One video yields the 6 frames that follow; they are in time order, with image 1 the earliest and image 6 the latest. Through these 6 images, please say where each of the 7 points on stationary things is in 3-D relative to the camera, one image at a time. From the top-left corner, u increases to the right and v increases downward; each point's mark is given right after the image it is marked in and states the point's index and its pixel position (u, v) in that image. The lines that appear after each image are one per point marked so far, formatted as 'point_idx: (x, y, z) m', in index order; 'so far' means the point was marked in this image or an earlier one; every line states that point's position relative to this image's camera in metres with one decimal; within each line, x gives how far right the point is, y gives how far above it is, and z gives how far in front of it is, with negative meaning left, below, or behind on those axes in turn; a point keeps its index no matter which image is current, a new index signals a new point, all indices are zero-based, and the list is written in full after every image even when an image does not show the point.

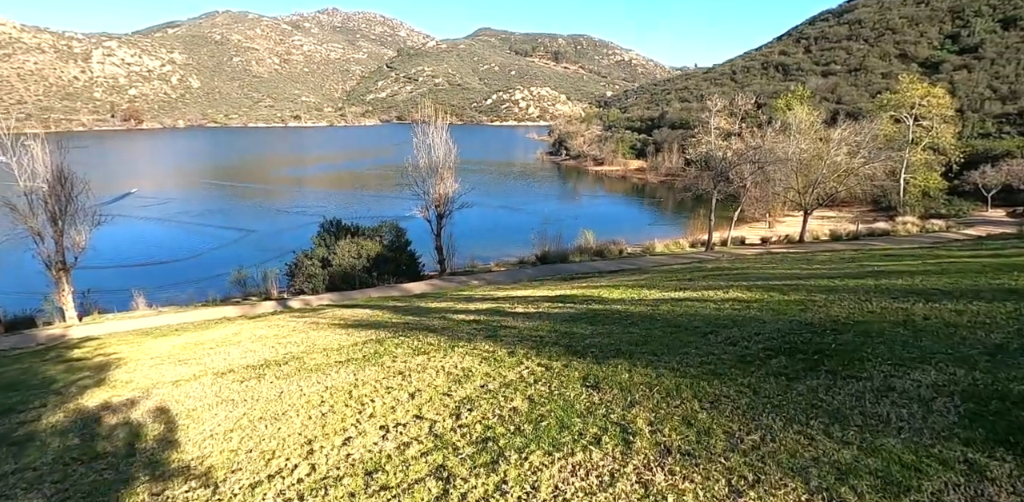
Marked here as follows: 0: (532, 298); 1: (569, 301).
0: (+0.4, -0.8, +9.2) m
1: (+0.9, -0.8, +8.0) m
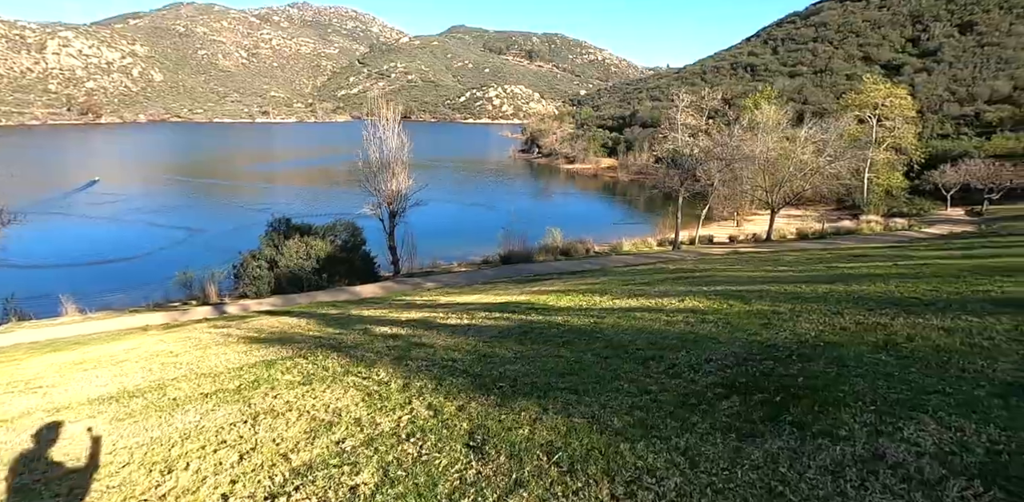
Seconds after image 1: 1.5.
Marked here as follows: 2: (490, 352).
0: (-0.6, -0.9, +8.2) m
1: (0.0, -0.8, +7.1) m
2: (-0.2, -0.9, +4.5) m
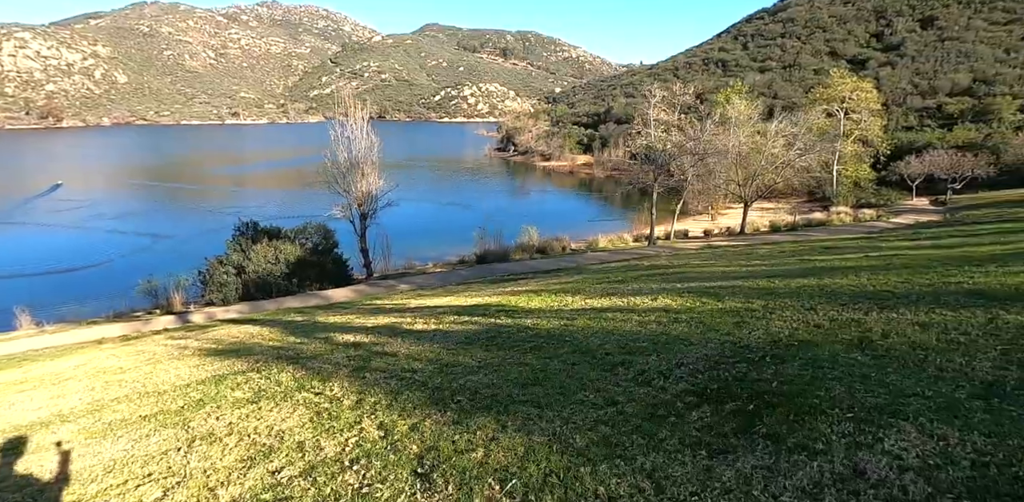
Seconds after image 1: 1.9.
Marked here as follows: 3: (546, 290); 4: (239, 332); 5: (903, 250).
0: (-1.0, -0.9, +7.9) m
1: (-0.4, -0.8, +6.8) m
2: (-0.5, -0.9, +4.3) m
3: (+0.6, -0.6, +8.7) m
4: (-4.7, -1.4, +9.1) m
5: (+6.8, 0.0, +9.0) m
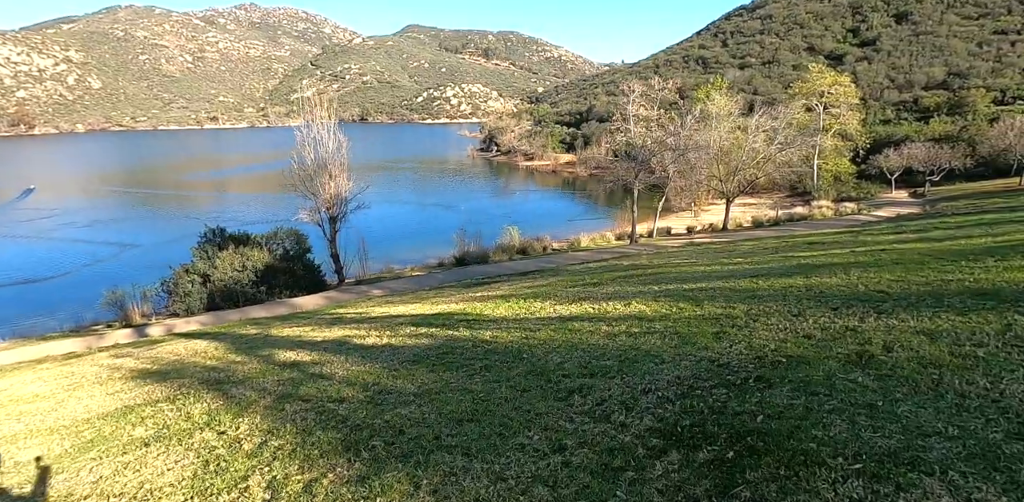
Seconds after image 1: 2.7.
0: (-1.5, -0.9, +7.3) m
1: (-0.9, -0.9, +6.2) m
2: (-0.9, -1.0, +3.7) m
3: (+0.1, -0.7, +8.1) m
4: (-5.2, -1.6, +8.3) m
5: (+6.2, +0.1, +8.5) m
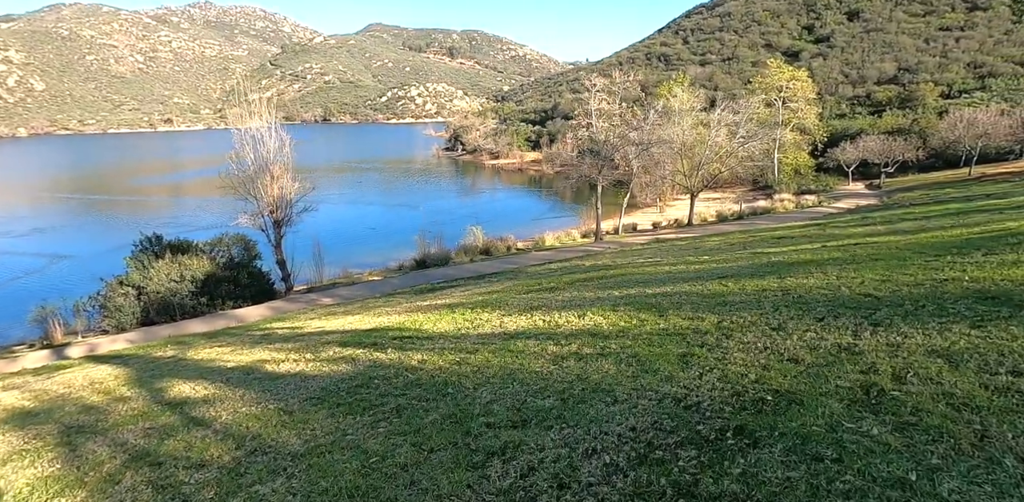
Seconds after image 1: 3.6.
0: (-2.2, -1.0, +6.4) m
1: (-1.5, -1.0, +5.4) m
2: (-1.3, -1.0, +2.8) m
3: (-0.7, -0.7, +7.3) m
4: (-5.9, -1.7, +7.2) m
5: (+5.5, +0.2, +8.1) m
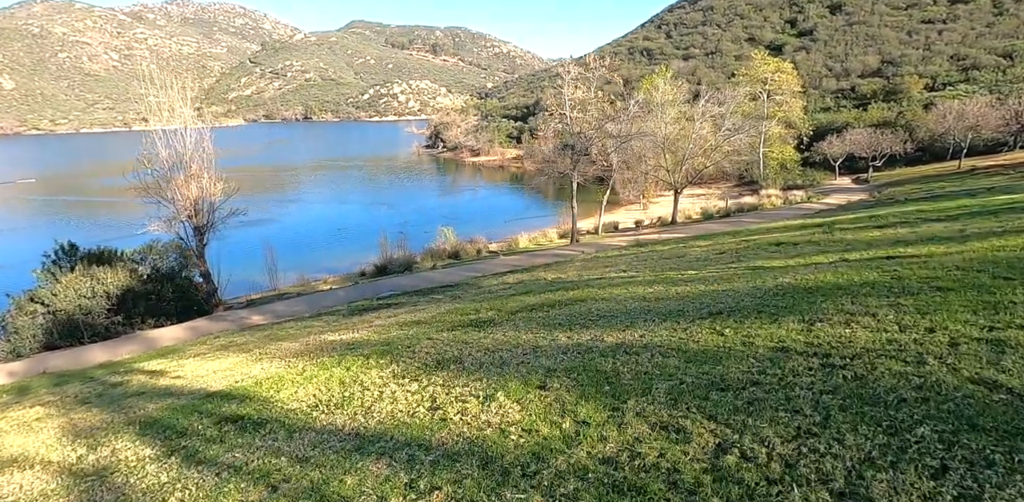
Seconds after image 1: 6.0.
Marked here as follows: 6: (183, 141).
0: (-3.0, -1.3, +4.5) m
1: (-2.3, -1.2, +3.5) m
2: (-2.0, -1.3, +0.9) m
3: (-1.5, -1.0, +5.5) m
4: (-6.7, -2.0, +5.2) m
5: (+4.6, +0.1, +6.4) m
6: (-7.9, +2.6, +12.4) m
